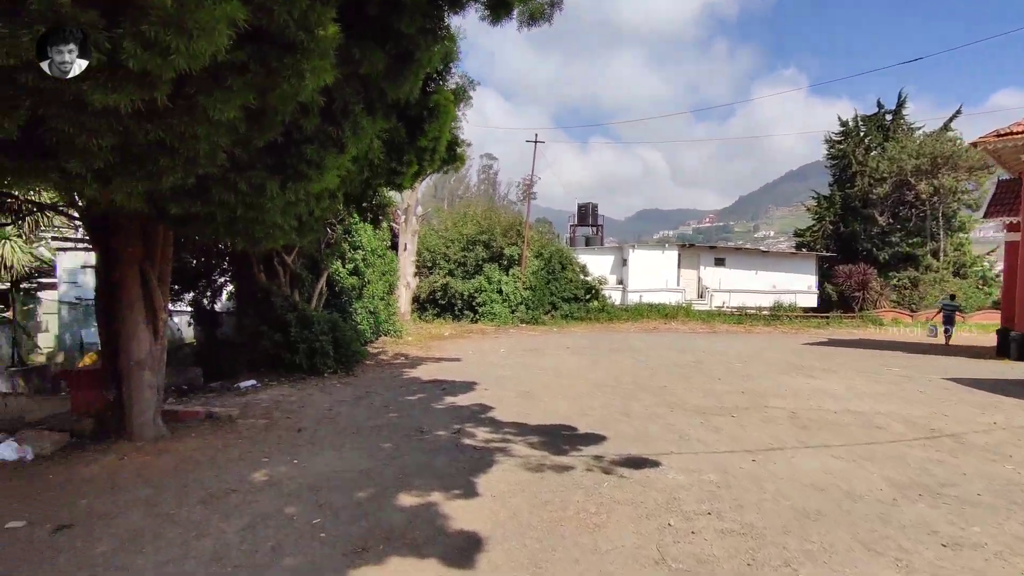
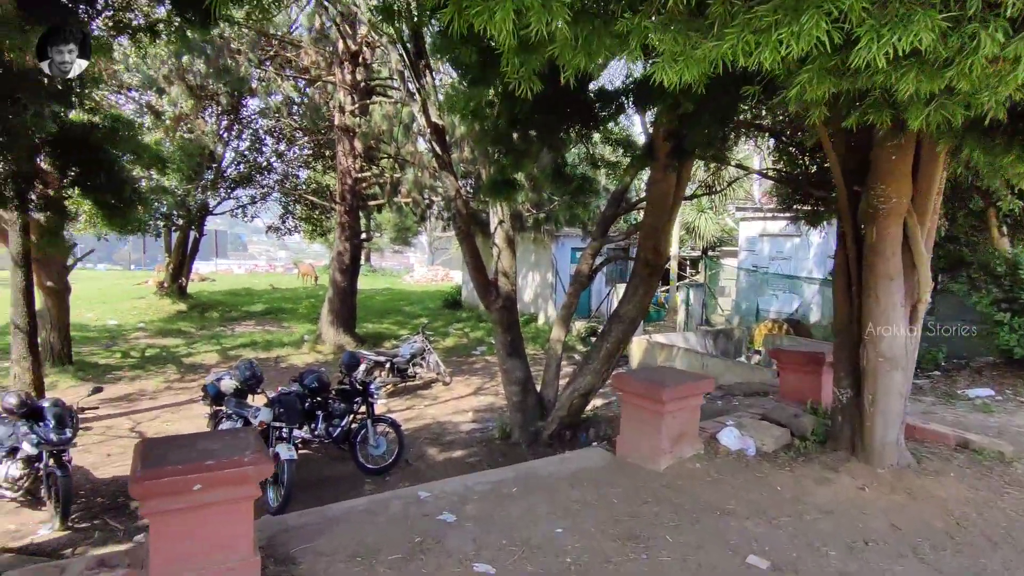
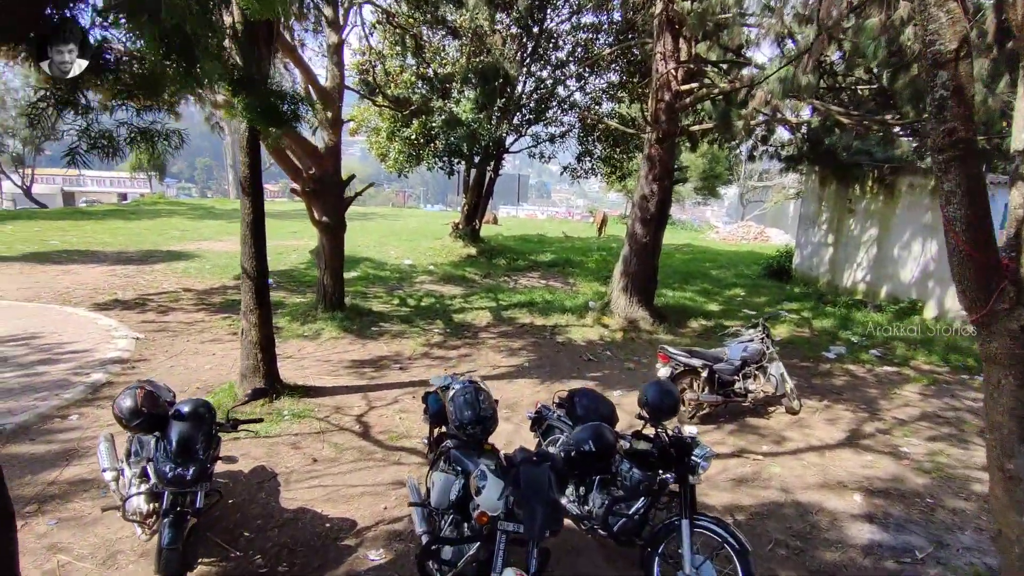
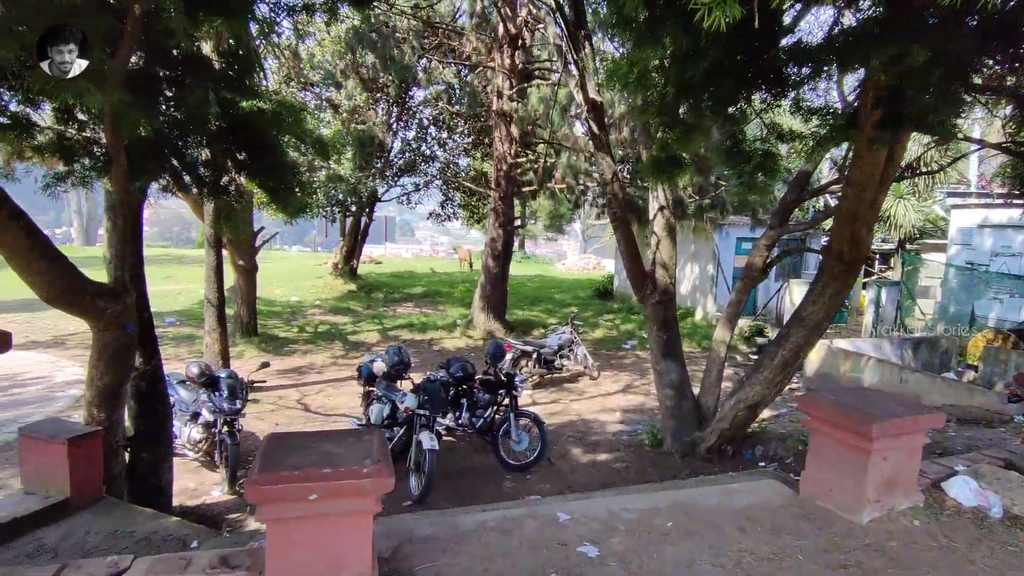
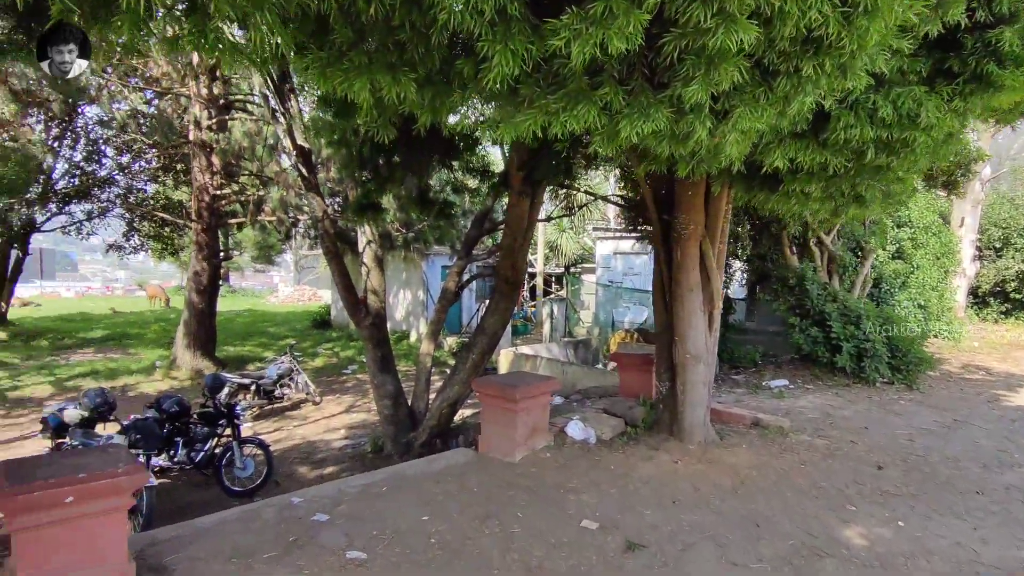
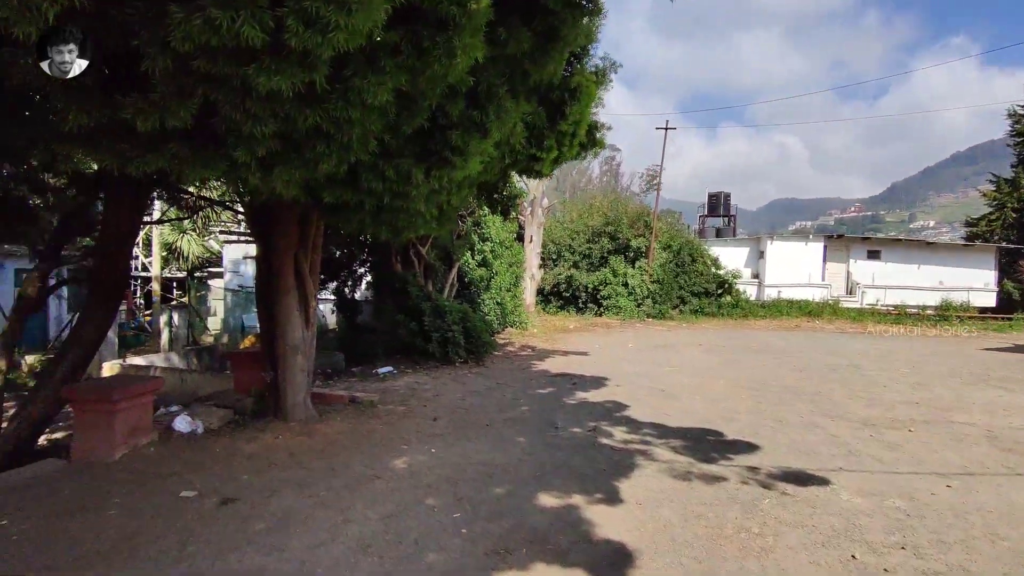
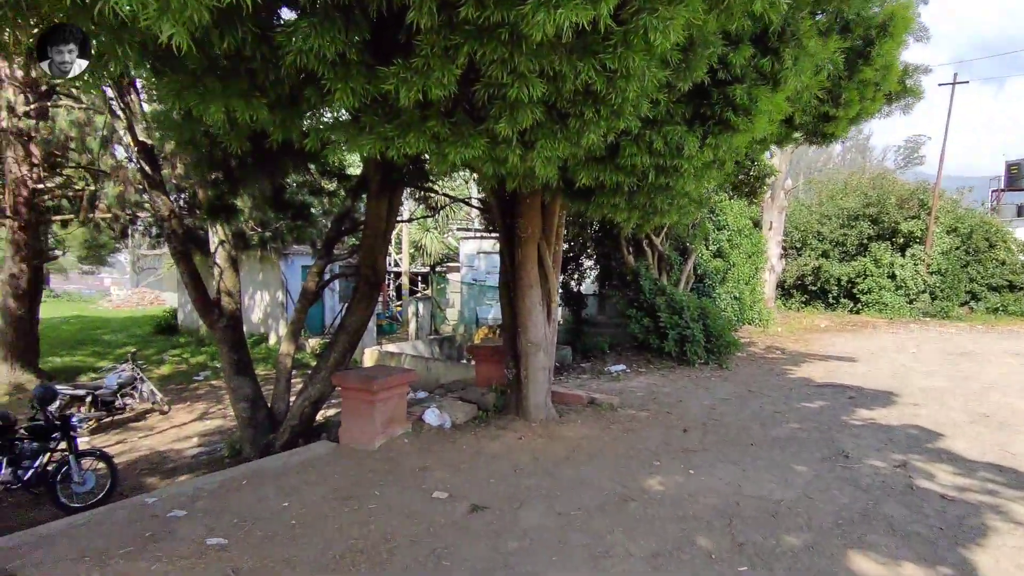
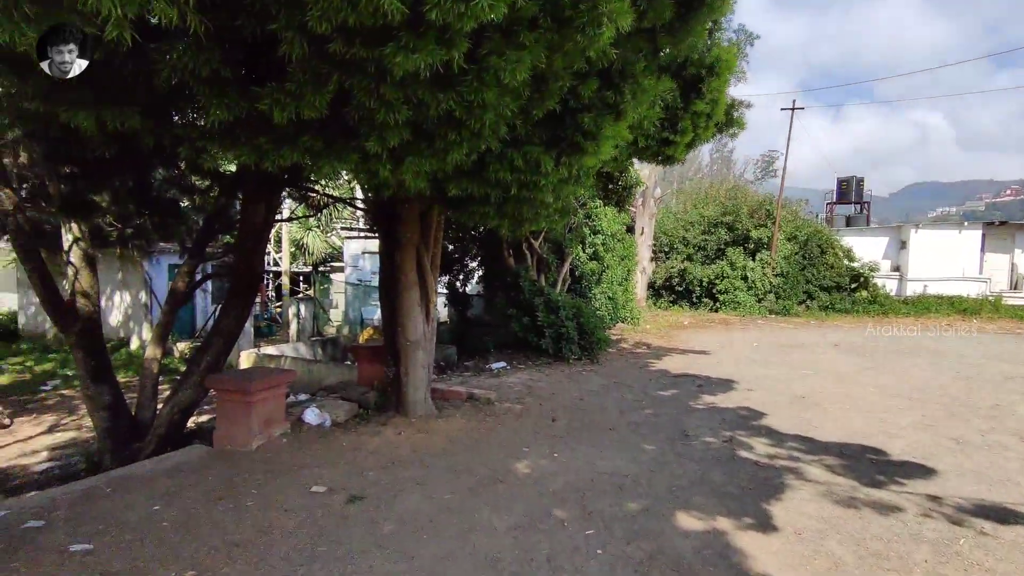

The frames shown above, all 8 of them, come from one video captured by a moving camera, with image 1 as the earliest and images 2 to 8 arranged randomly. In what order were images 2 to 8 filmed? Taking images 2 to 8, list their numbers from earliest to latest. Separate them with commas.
6, 8, 7, 5, 2, 4, 3
